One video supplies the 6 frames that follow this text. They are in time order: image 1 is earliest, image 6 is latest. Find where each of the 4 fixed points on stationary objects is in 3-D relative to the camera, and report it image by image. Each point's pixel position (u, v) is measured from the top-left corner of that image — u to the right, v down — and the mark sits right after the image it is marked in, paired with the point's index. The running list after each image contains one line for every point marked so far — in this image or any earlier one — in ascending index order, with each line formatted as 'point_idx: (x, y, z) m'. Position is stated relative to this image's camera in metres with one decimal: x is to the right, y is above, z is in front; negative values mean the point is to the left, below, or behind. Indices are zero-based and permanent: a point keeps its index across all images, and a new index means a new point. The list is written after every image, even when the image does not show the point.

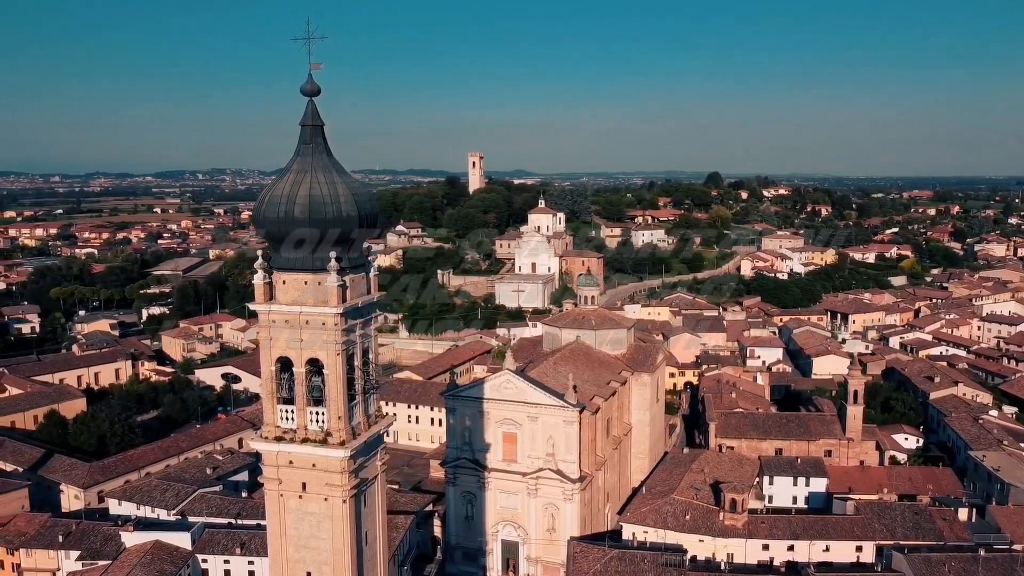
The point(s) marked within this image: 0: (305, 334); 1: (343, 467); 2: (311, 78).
0: (-3.0, -0.7, +11.2) m
1: (-2.5, -2.6, +11.3) m
2: (-3.0, +3.2, +11.5) m
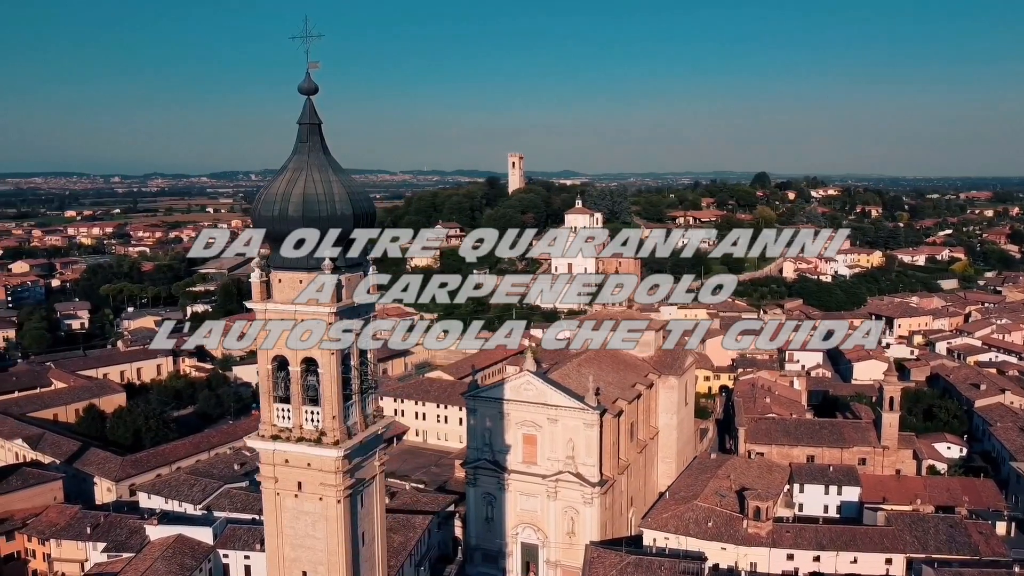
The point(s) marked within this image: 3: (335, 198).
0: (-3.0, -0.6, +11.2) m
1: (-2.6, -2.6, +11.2) m
2: (-3.1, +3.2, +11.5) m
3: (-2.6, +1.3, +11.2) m
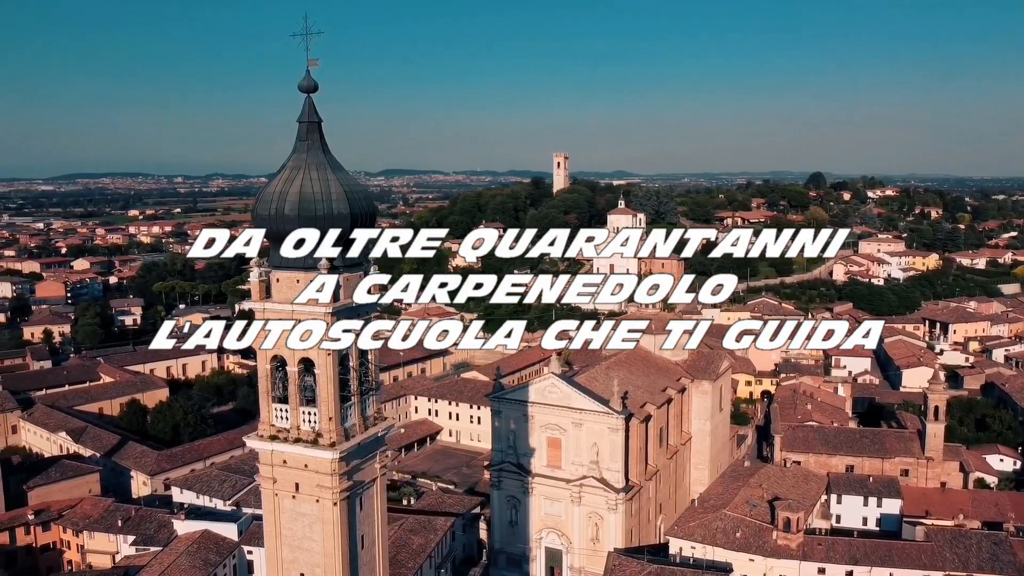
0: (-3.0, -0.6, +11.1) m
1: (-2.6, -2.6, +11.1) m
2: (-3.0, +3.2, +11.4) m
3: (-2.6, +1.3, +11.0) m
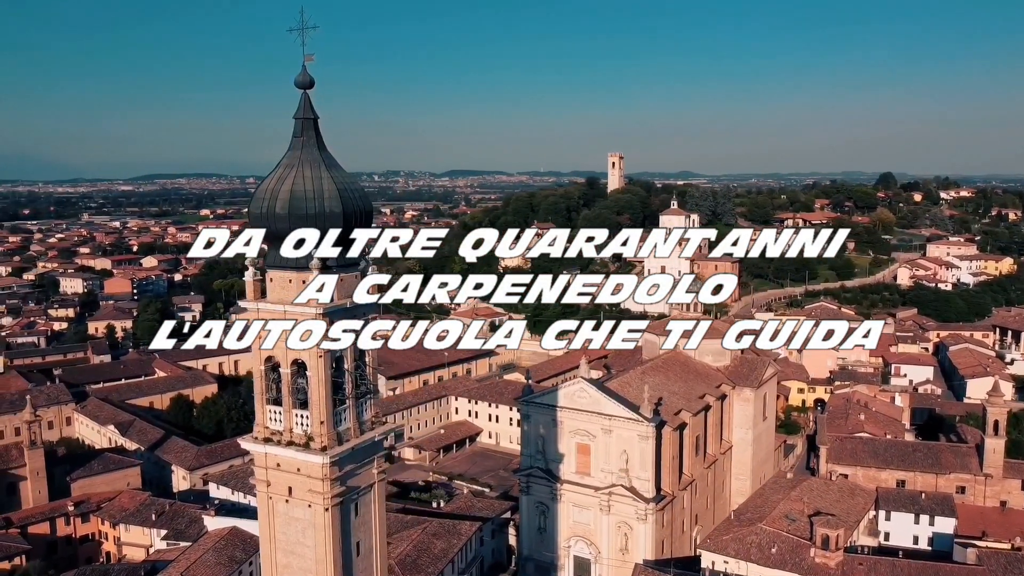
0: (-3.1, -0.6, +10.8) m
1: (-2.7, -2.6, +10.8) m
2: (-3.0, +3.2, +11.1) m
3: (-2.6, +1.3, +10.8) m
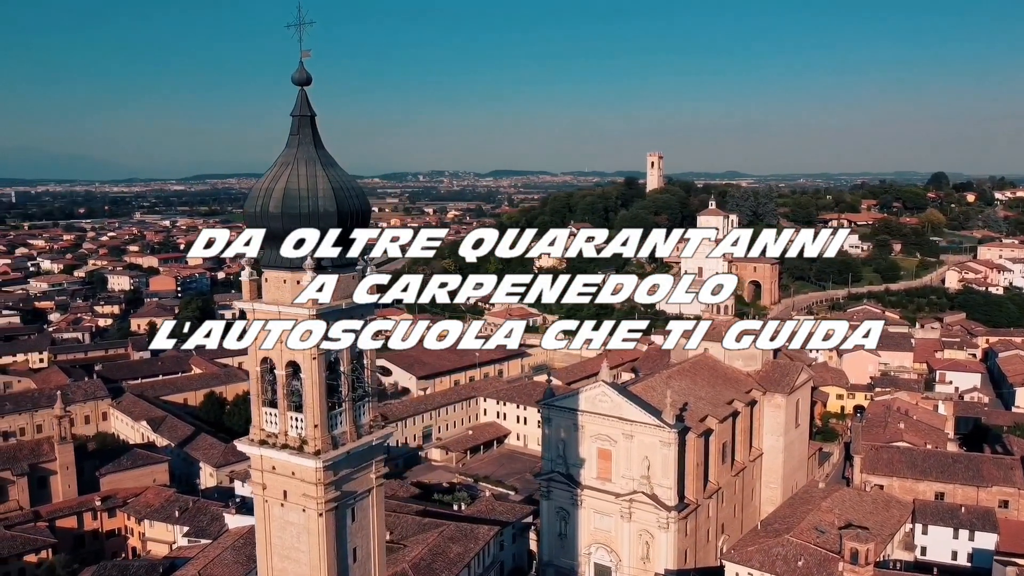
0: (-3.1, -0.6, +10.6) m
1: (-2.7, -2.6, +10.6) m
2: (-3.0, +3.2, +10.9) m
3: (-2.6, +1.3, +10.5) m
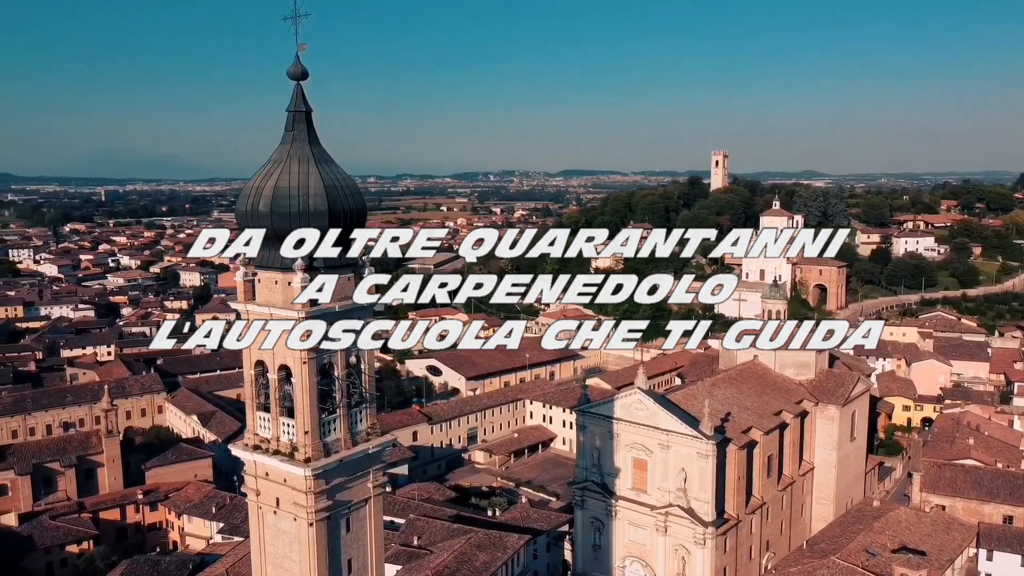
0: (-3.1, -0.7, +10.3) m
1: (-2.7, -2.7, +10.2) m
2: (-2.9, +3.2, +10.6) m
3: (-2.7, +1.3, +10.2) m
